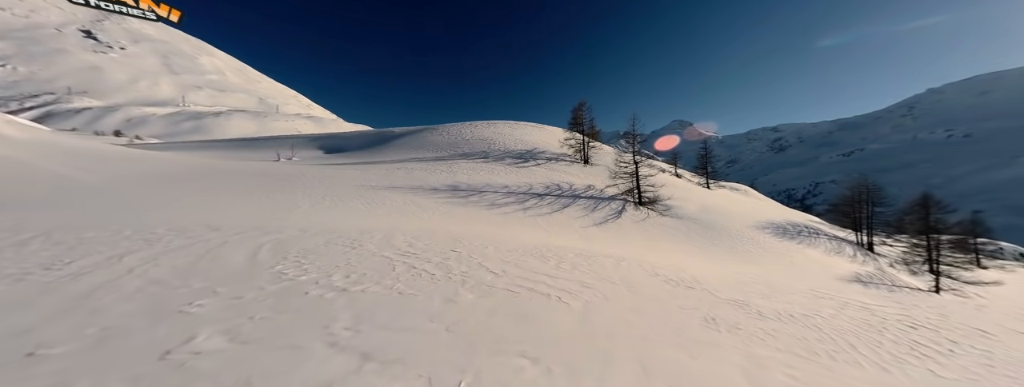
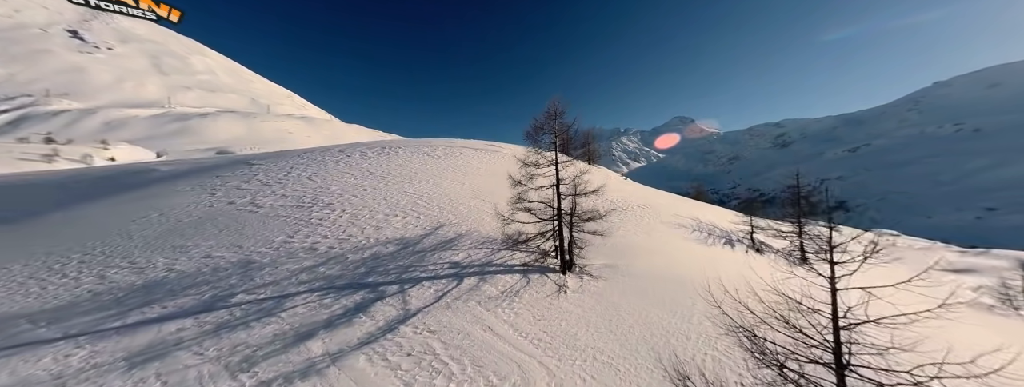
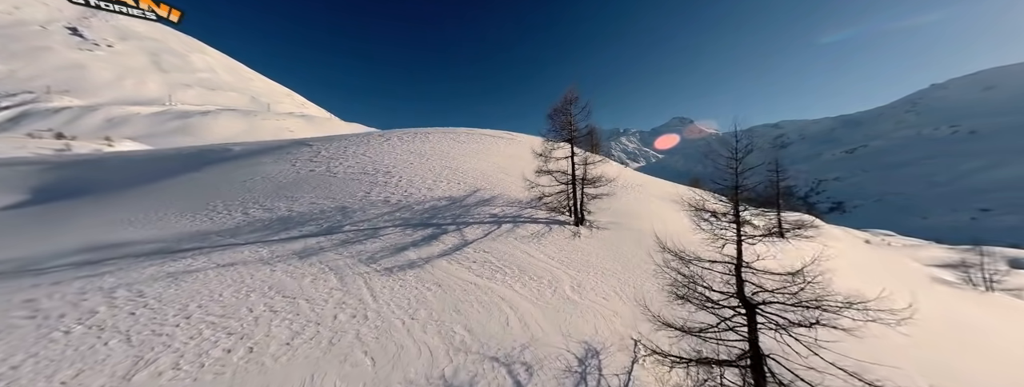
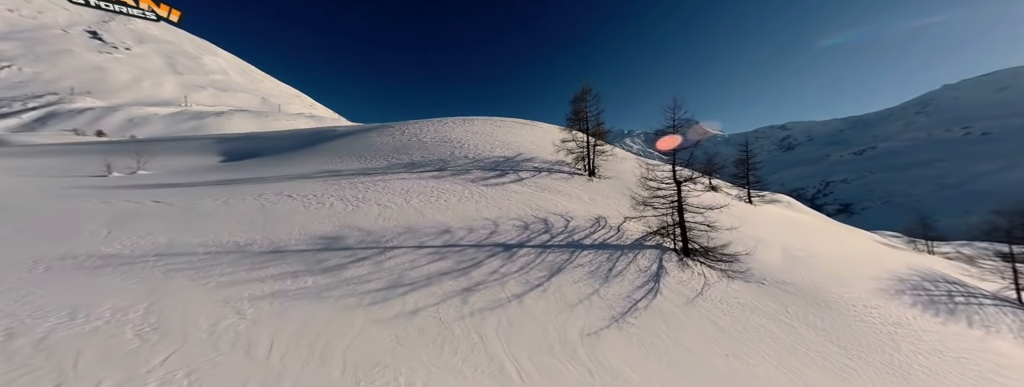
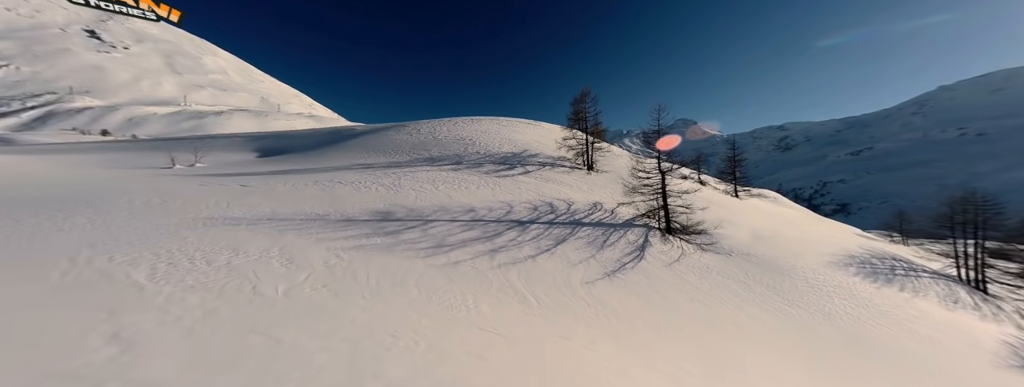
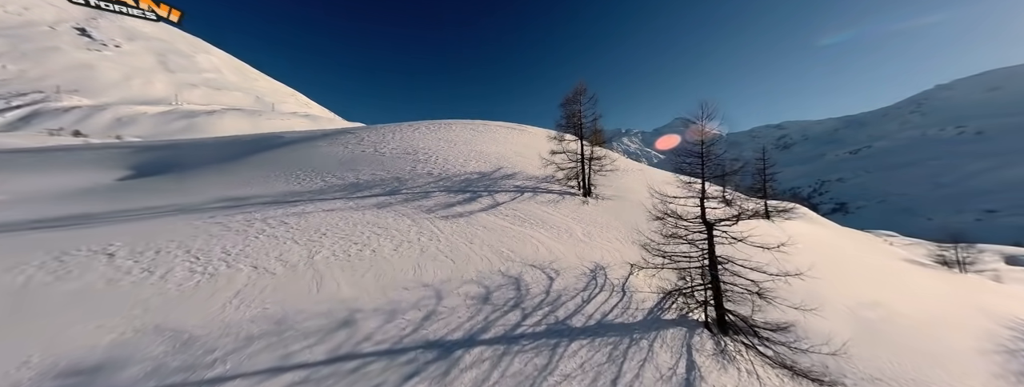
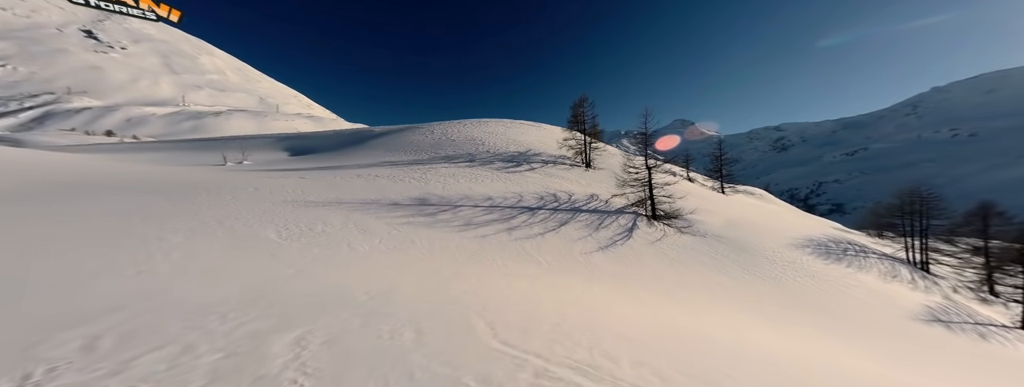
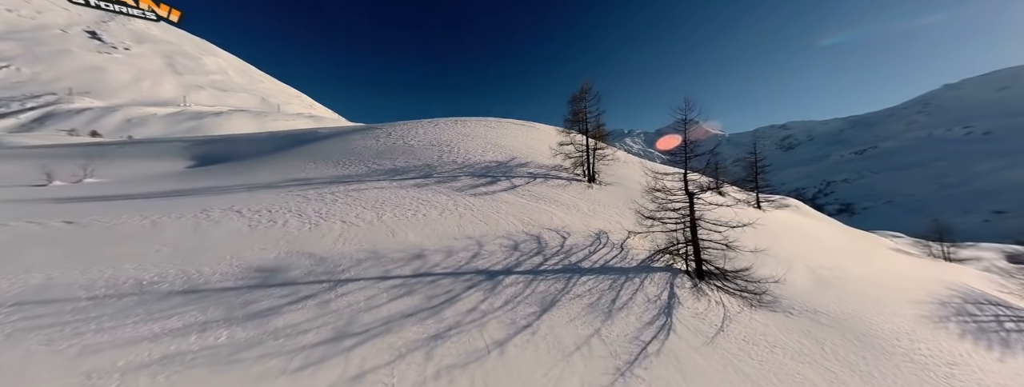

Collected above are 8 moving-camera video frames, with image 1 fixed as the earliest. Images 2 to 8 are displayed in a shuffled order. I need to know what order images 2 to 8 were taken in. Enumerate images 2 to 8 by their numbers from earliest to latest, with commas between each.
7, 5, 4, 8, 6, 3, 2
